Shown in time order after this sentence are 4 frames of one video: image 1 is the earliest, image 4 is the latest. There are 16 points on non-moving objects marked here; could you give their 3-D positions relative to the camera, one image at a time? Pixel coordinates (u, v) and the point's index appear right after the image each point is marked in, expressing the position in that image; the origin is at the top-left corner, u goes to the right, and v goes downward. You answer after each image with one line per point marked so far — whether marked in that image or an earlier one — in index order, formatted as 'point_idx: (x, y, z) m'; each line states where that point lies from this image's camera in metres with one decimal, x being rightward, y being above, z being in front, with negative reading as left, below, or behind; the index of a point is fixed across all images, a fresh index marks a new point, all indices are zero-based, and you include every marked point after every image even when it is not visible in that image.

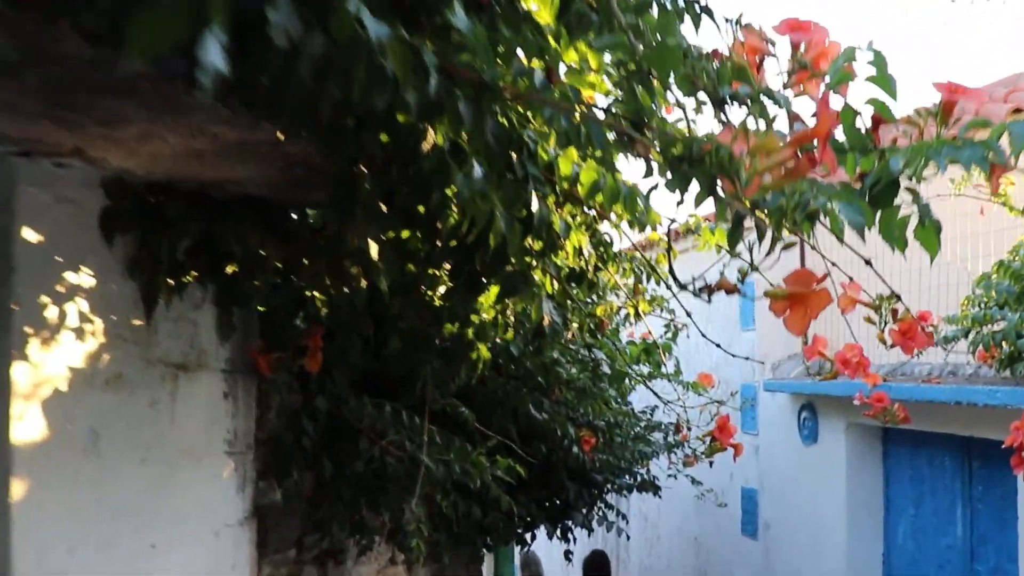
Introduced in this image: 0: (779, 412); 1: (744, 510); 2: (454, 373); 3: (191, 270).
0: (+1.3, -0.6, +5.2) m
1: (+1.2, -1.2, +5.7) m
2: (-0.1, -0.2, +2.3) m
3: (-0.6, 0.0, +2.1) m
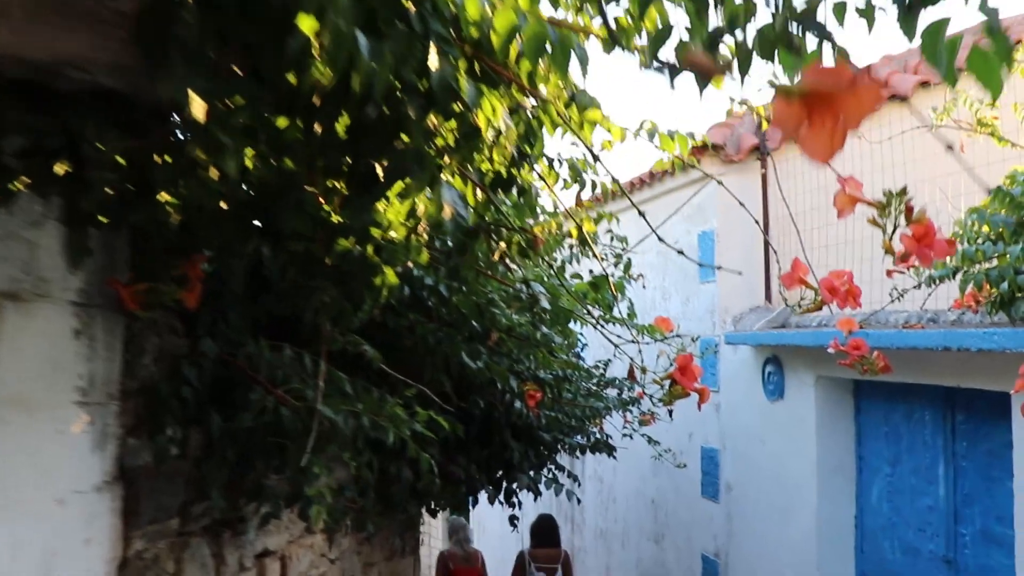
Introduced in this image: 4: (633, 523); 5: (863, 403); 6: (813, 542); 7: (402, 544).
0: (+1.0, -0.3, +4.9) m
1: (+0.9, -0.9, +5.3) m
2: (-0.3, 0.0, +1.9) m
3: (-0.8, +0.2, +1.7) m
4: (+0.7, -1.4, +6.5) m
5: (+1.3, -0.4, +4.1) m
6: (+1.2, -1.0, +4.1) m
7: (-0.4, -0.9, +3.9) m
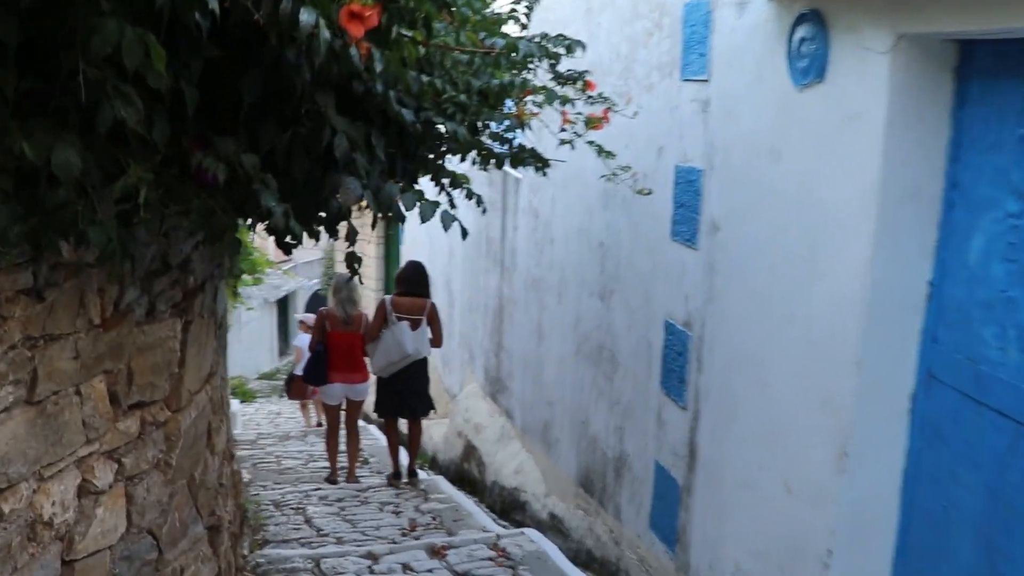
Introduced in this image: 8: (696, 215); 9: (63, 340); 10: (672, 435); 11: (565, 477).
0: (+0.7, +0.7, +3.1) m
1: (+0.6, +0.3, +3.6) m
2: (-0.5, +0.4, 0.0) m
3: (-1.0, +0.5, -0.2) m
4: (+0.3, +0.1, +4.8) m
5: (+1.0, +0.4, +2.3) m
6: (+0.8, -0.1, +2.5) m
7: (-0.7, 0.0, +2.2) m
8: (+0.6, +0.2, +3.5) m
9: (-0.8, -0.1, +1.9) m
10: (+0.5, -0.5, +3.7) m
11: (+0.2, -0.9, +5.0) m
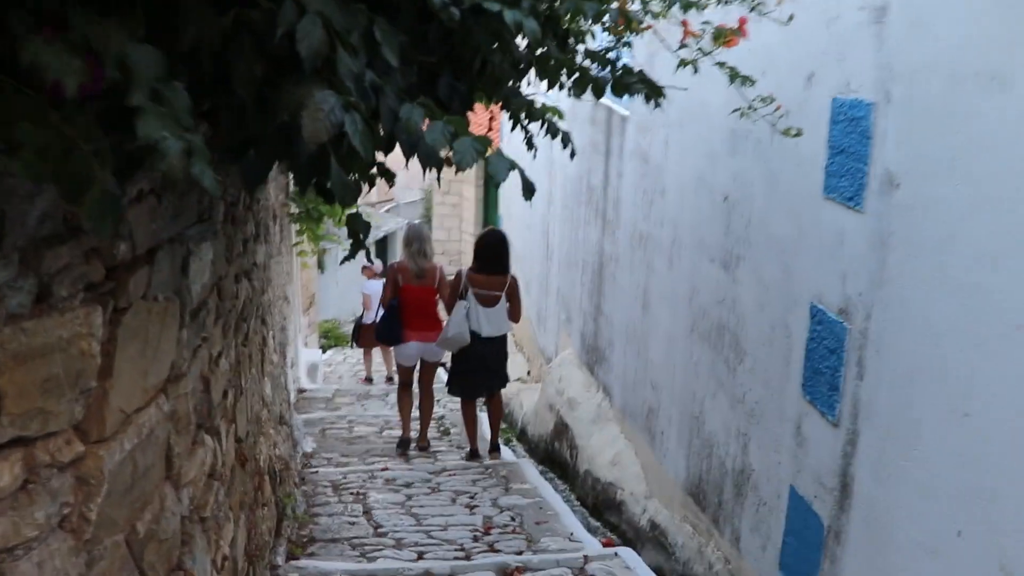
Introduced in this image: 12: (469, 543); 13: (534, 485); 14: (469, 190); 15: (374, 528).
0: (+0.9, +0.7, +2.1) m
1: (+0.8, +0.4, +2.7) m
2: (-0.6, +0.3, -0.8) m
3: (-1.1, +0.5, -1.0) m
4: (+0.6, +0.2, +3.9) m
5: (+1.1, +0.4, +1.3) m
6: (+0.9, -0.1, +1.6) m
7: (-0.6, 0.0, +1.4) m
8: (+0.8, +0.3, +2.6) m
9: (-0.7, -0.1, +1.1) m
10: (+0.8, -0.4, +2.8) m
11: (+0.6, -0.7, +4.1) m
12: (-0.2, -0.9, +4.0) m
13: (+0.1, -0.9, +4.9) m
14: (-0.5, +1.1, +12.2) m
15: (-0.5, -0.9, +4.2) m
